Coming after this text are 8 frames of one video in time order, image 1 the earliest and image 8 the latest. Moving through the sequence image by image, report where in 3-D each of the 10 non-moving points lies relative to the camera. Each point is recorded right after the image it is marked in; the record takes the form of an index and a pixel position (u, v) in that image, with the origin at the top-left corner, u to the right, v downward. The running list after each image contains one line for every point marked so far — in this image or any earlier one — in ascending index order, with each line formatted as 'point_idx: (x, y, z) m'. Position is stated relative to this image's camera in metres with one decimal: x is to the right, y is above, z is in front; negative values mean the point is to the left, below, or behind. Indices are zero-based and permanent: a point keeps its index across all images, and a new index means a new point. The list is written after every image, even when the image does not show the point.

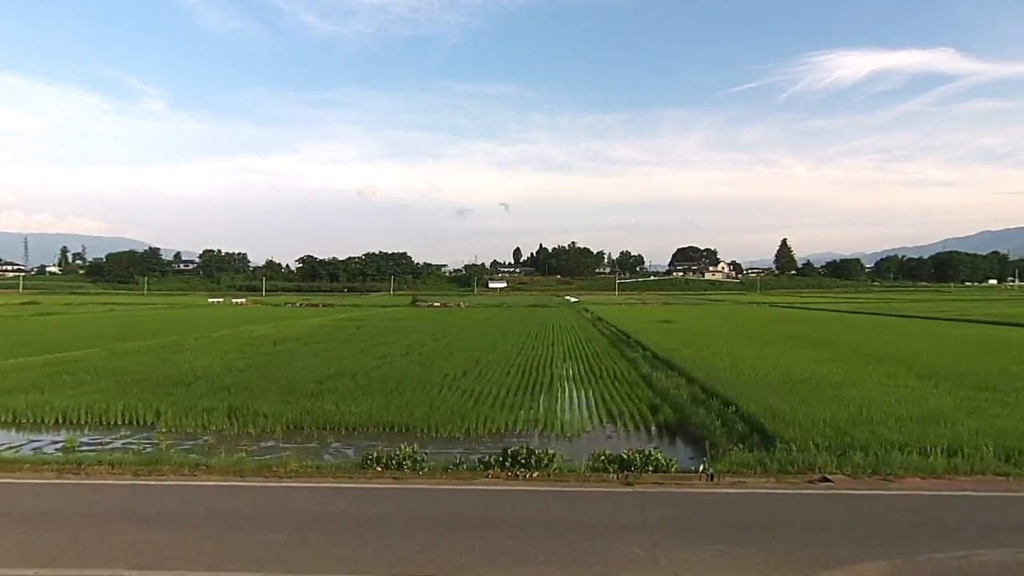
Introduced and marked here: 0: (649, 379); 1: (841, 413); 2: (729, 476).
0: (+1.3, -0.8, +6.8) m
1: (+1.9, -0.7, +4.4) m
2: (+0.9, -0.8, +3.2) m
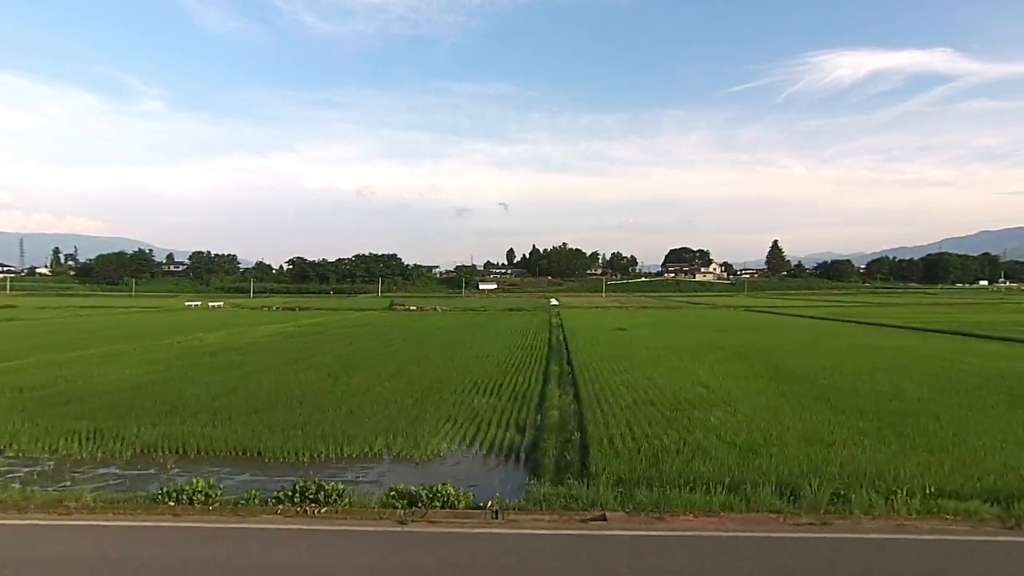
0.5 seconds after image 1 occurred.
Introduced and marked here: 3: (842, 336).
0: (+0.3, -1.0, +6.9) m
1: (+1.0, -0.9, +4.4) m
2: (0.0, -1.0, +3.3) m
3: (+5.9, -0.9, +13.5) m
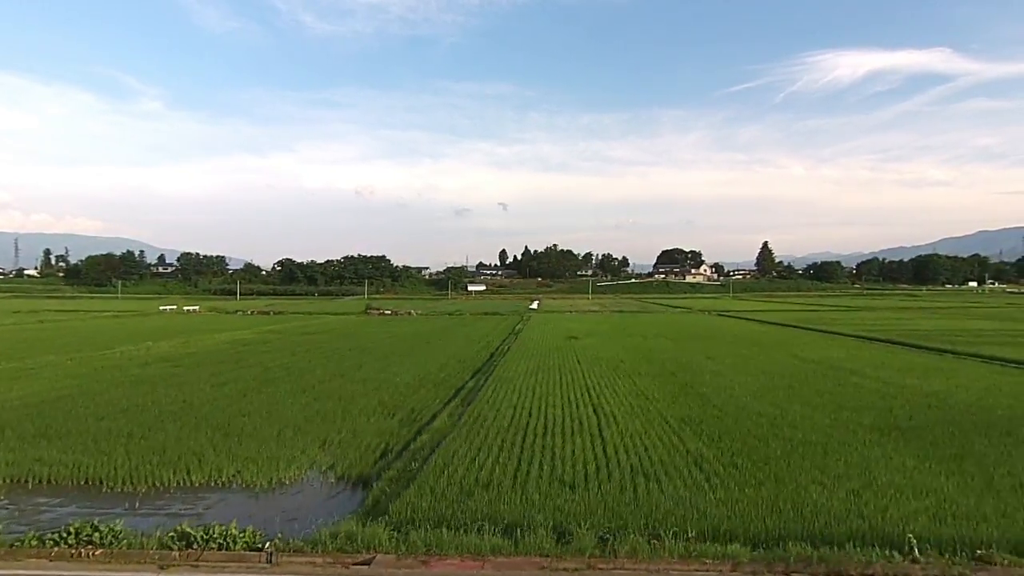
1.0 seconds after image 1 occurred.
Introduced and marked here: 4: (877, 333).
0: (-0.7, -1.2, +6.9) m
1: (0.0, -1.1, +4.4) m
2: (-1.0, -1.2, +3.3) m
3: (+4.9, -1.0, +13.6) m
4: (+7.7, -0.9, +15.9) m
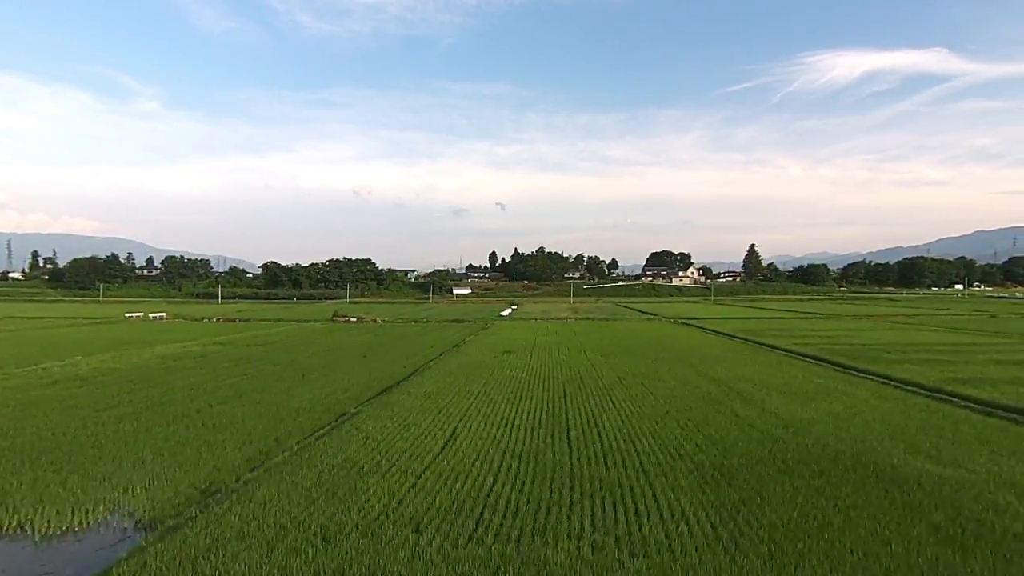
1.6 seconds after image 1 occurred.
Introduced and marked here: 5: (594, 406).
0: (-2.0, -1.4, +6.9) m
1: (-1.3, -1.4, +4.4) m
2: (-2.3, -1.5, +3.2) m
3: (+3.6, -1.3, +13.5) m
4: (+6.4, -1.2, +15.9) m
5: (+1.0, -1.4, +8.6) m
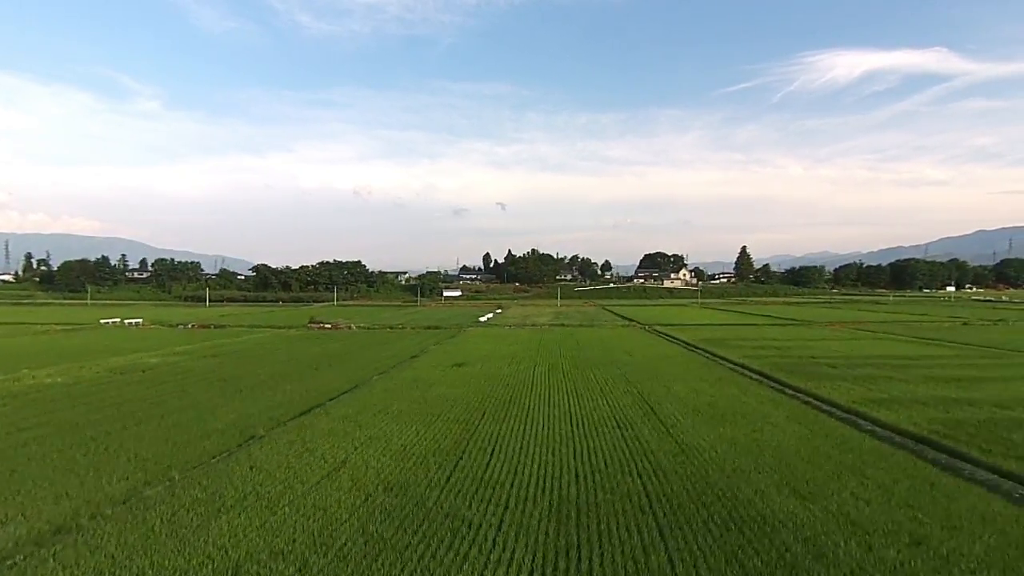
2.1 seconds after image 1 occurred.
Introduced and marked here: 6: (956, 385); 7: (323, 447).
0: (-3.1, -1.7, +6.9) m
1: (-2.4, -1.7, +4.4) m
2: (-3.4, -1.7, +3.2) m
3: (+2.6, -1.6, +13.5) m
4: (+5.3, -1.5, +15.9) m
5: (-0.1, -1.6, +8.6) m
6: (+6.7, -1.5, +11.2) m
7: (-2.0, -1.6, +7.6) m
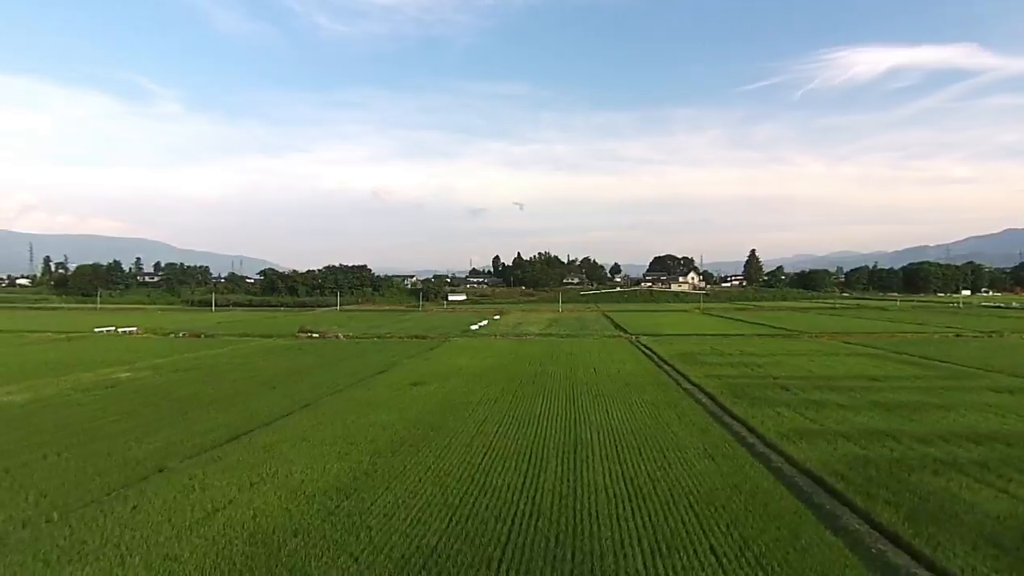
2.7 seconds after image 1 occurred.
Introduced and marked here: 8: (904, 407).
0: (-4.2, -2.1, +7.0) m
1: (-3.6, -2.0, +4.5) m
2: (-4.6, -2.1, +3.4) m
3: (+1.6, -2.0, +13.5) m
4: (+4.5, -1.9, +15.7) m
5: (-1.2, -2.0, +8.6) m
6: (+5.7, -1.9, +11.1) m
7: (-3.0, -2.0, +7.6) m
8: (+6.1, -1.8, +11.5) m
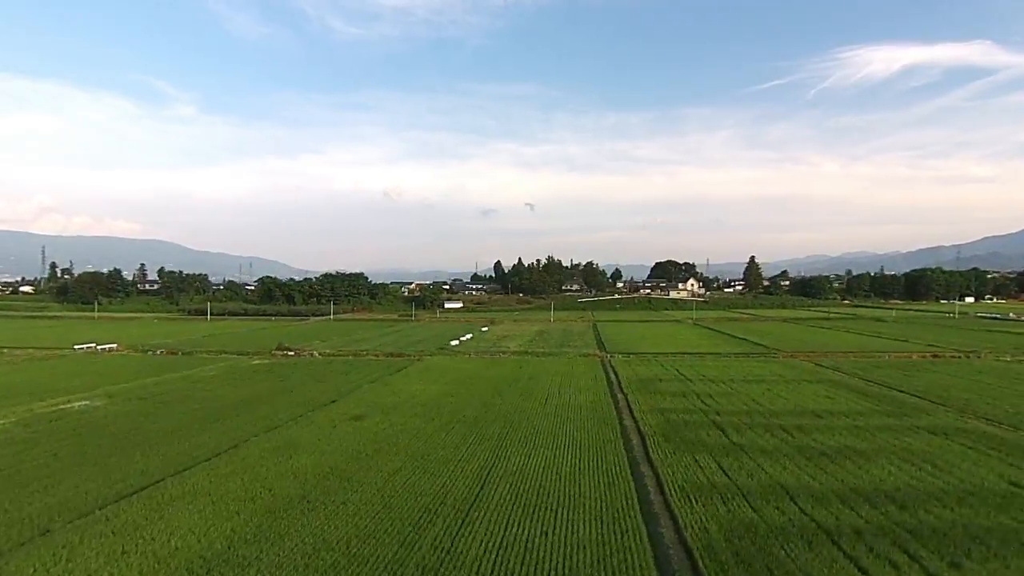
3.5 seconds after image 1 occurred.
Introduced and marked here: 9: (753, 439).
0: (-5.5, -2.8, +7.0) m
1: (-5.0, -2.8, +4.5) m
2: (-6.0, -2.8, +3.4) m
3: (+0.4, -2.7, +13.4) m
4: (+3.2, -2.6, +15.6) m
5: (-2.5, -2.7, +8.6) m
6: (+4.4, -2.6, +10.9) m
7: (-4.4, -2.8, +7.6) m
8: (+4.8, -2.6, +11.4) m
9: (+4.1, -2.6, +12.6) m
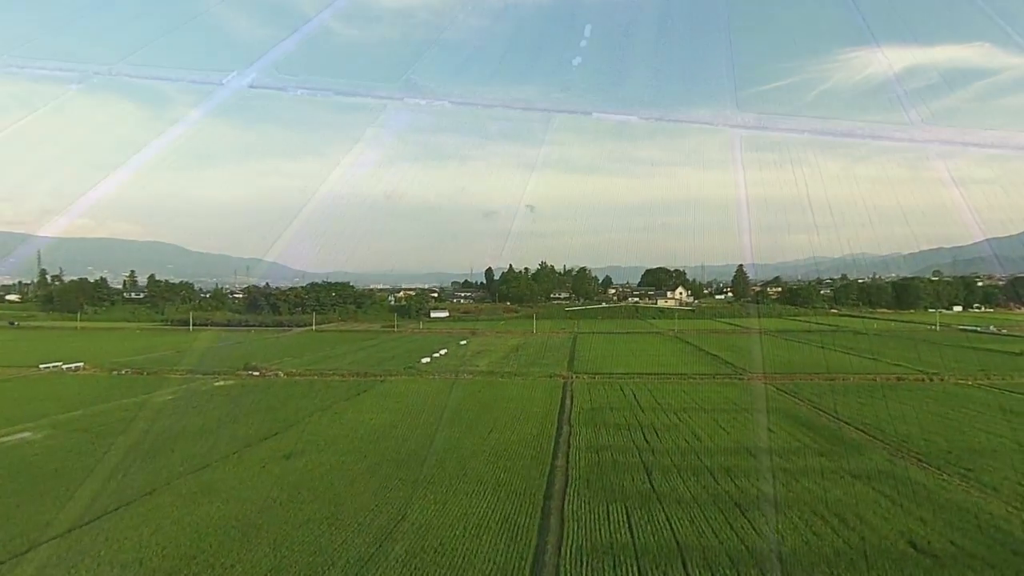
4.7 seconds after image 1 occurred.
0: (-6.9, -3.6, +6.9) m
1: (-6.4, -3.5, +4.4) m
2: (-7.4, -3.6, +3.3) m
3: (-1.0, -3.4, +13.3) m
4: (+1.9, -3.3, +15.5) m
5: (-3.9, -3.5, +8.4) m
6: (+3.0, -3.3, +10.8) m
7: (-5.8, -3.5, +7.5) m
8: (+3.4, -3.3, +11.2) m
9: (+2.8, -3.3, +12.5) m
